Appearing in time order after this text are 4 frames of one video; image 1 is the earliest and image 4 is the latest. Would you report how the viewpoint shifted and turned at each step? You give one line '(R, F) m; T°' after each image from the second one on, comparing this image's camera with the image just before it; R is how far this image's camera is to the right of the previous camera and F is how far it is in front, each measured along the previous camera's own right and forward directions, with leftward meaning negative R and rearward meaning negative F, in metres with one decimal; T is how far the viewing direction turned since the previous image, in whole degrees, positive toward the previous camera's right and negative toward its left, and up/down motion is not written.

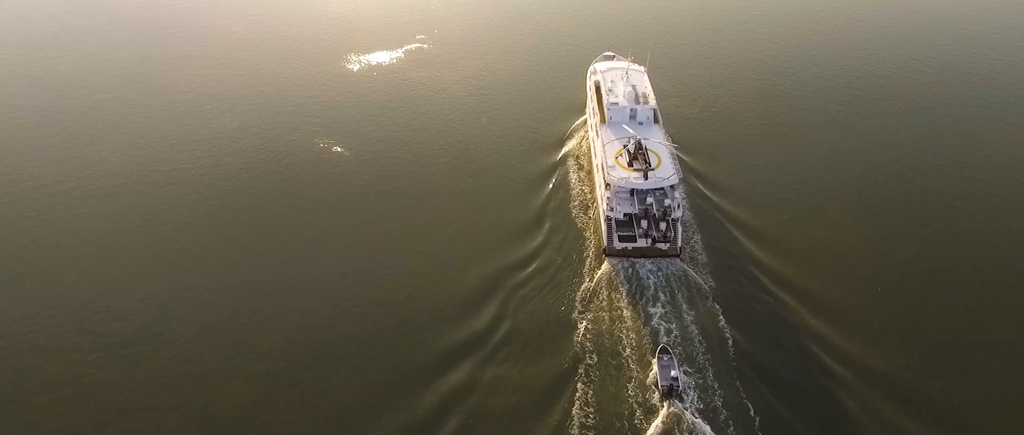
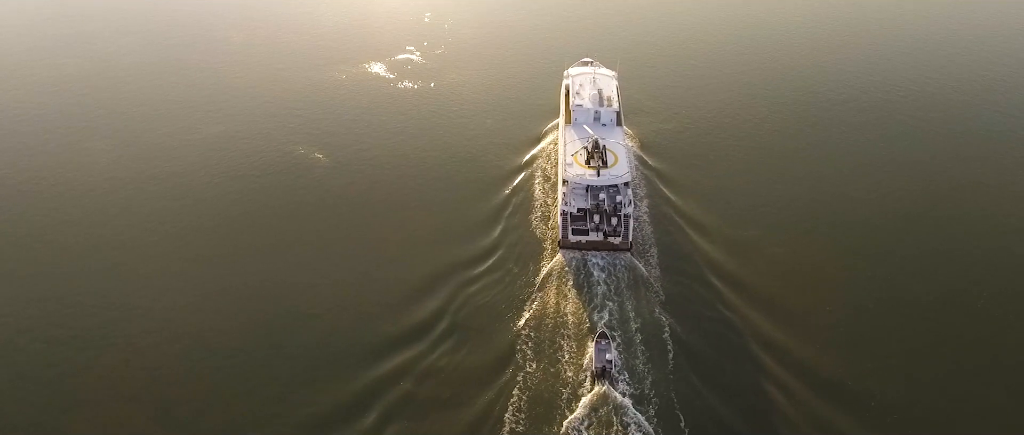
(+3.9, +0.2) m; -1°
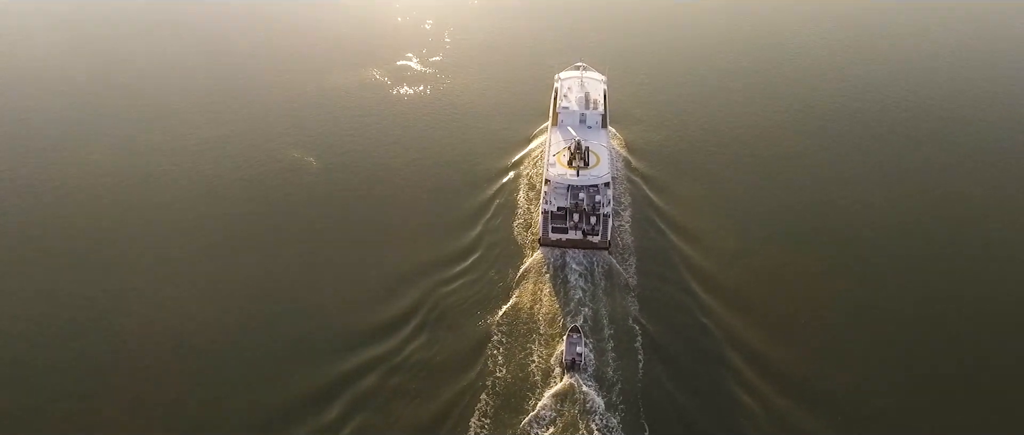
(+1.9, -0.4) m; -1°
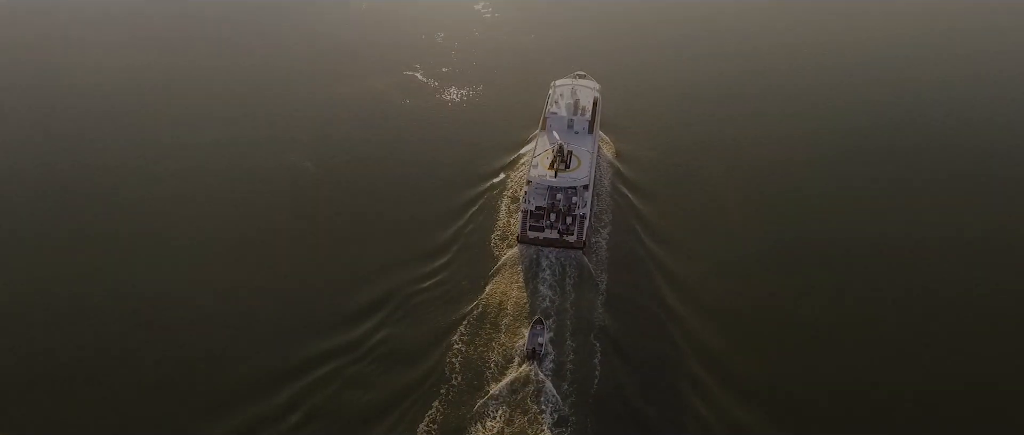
(+2.9, +0.1) m; -2°
